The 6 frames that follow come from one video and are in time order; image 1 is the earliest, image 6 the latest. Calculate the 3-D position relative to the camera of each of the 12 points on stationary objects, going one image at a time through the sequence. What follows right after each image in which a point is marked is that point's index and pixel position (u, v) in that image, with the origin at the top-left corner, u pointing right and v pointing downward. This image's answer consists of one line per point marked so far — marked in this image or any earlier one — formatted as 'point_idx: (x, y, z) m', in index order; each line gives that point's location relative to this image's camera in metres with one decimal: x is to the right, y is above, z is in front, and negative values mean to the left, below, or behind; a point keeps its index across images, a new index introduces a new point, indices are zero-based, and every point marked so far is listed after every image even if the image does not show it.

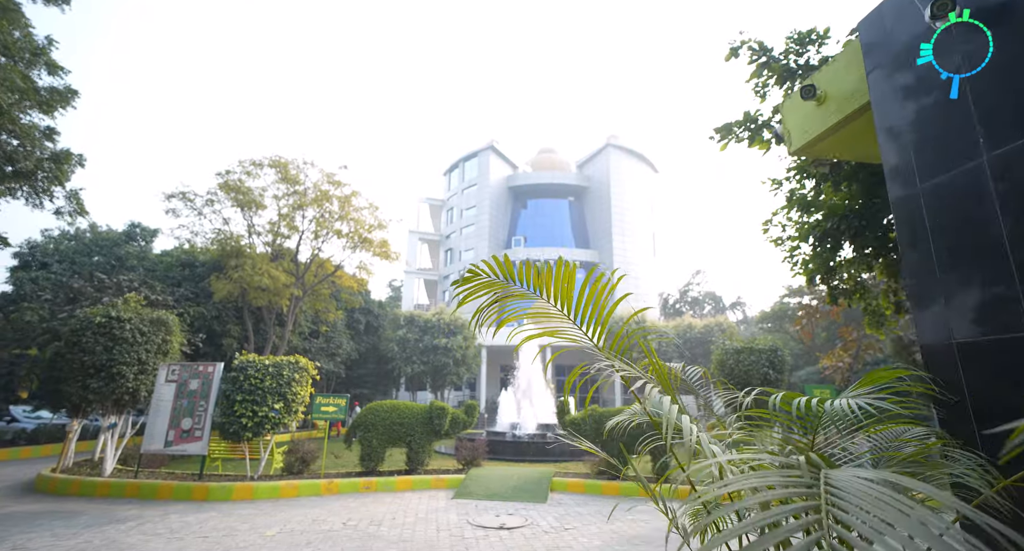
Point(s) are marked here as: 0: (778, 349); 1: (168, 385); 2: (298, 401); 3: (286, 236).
0: (+5.4, -1.4, +10.1) m
1: (-6.2, -2.0, +9.1) m
2: (-4.0, -2.3, +9.5) m
3: (-7.7, +1.4, +17.4) m
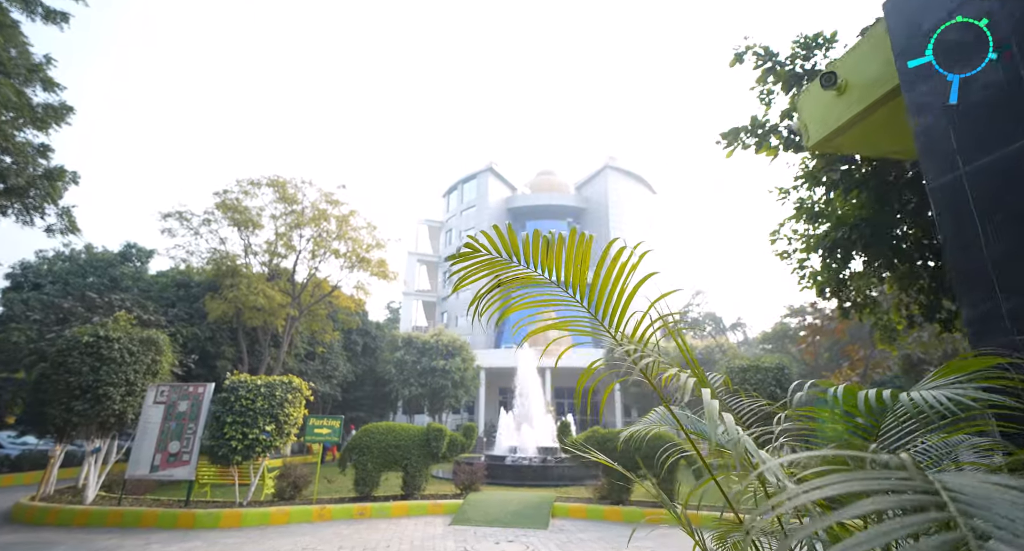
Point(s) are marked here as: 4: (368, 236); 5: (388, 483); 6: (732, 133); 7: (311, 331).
0: (+5.4, -1.7, +9.9) m
1: (-6.2, -2.3, +8.8) m
2: (-4.0, -2.7, +9.1) m
3: (-7.8, +0.7, +17.2) m
4: (-5.3, +1.5, +18.6) m
5: (-3.0, -5.0, +12.1) m
6: (+2.0, +1.3, +4.5) m
7: (-8.0, -2.2, +20.1) m
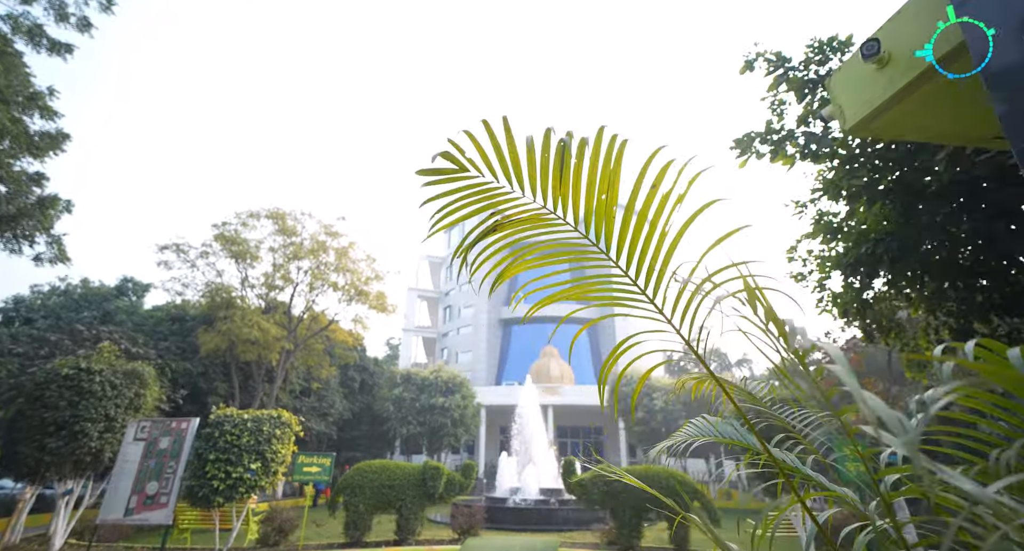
0: (+5.5, -2.2, +9.4) m
1: (-6.1, -2.7, +8.3) m
2: (-4.0, -3.1, +8.6) m
3: (-7.7, -0.4, +16.9) m
4: (-5.2, +0.3, +18.4) m
5: (-2.9, -5.7, +11.4) m
6: (+2.0, +1.1, +4.3) m
7: (-7.9, -3.5, +19.6) m
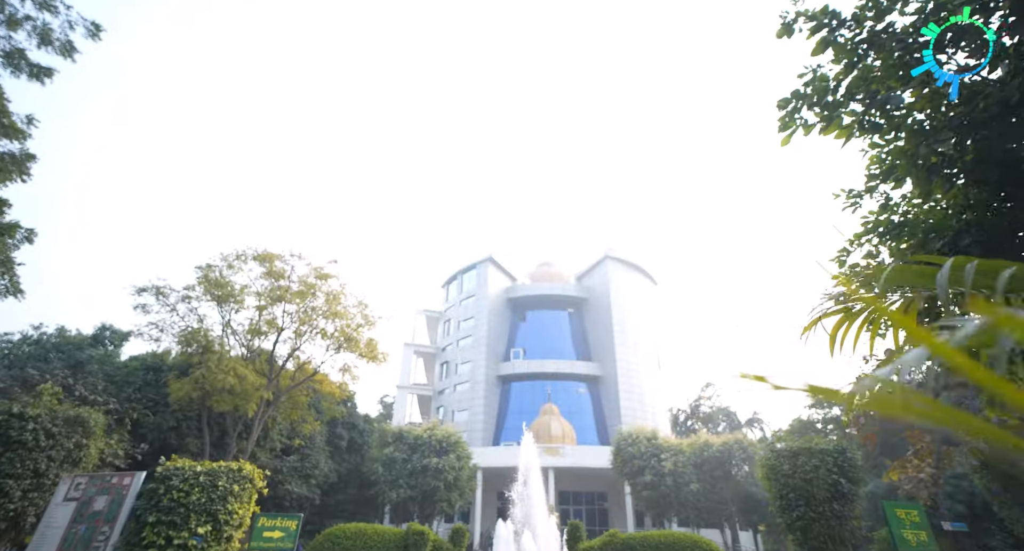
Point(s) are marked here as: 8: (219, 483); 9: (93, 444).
0: (+5.4, -2.8, +8.2) m
1: (-6.2, -3.1, +7.0) m
2: (-4.0, -3.6, +7.3) m
3: (-7.8, -1.8, +15.9) m
4: (-5.3, -1.3, +17.4) m
5: (-3.0, -6.4, +9.8) m
6: (+1.9, +1.2, +3.5) m
7: (-8.0, -5.2, +18.1) m
8: (-4.2, -3.0, +7.3) m
9: (-7.0, -2.8, +8.5) m
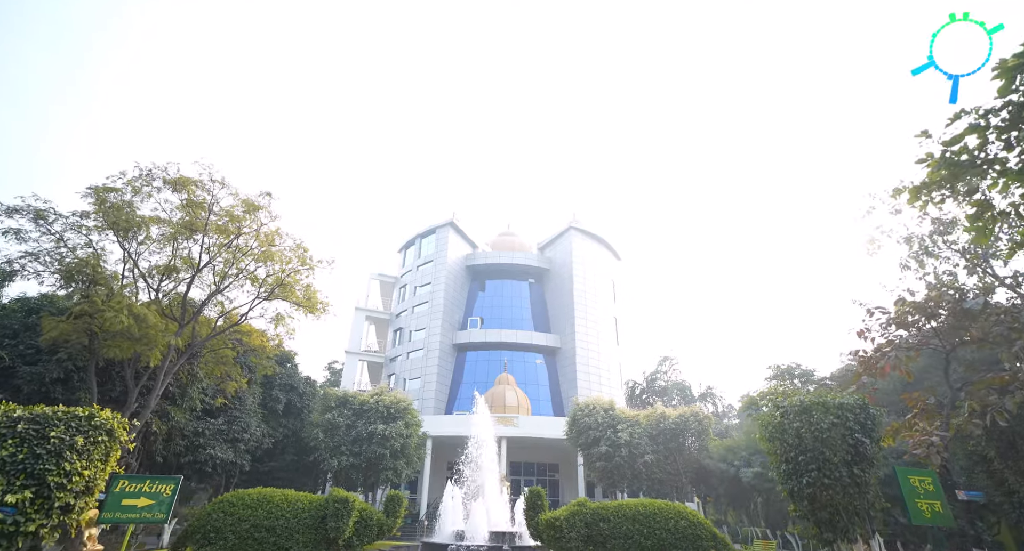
0: (+4.8, -1.8, +7.0) m
1: (-6.7, -1.7, +4.9) m
2: (-4.6, -2.2, +5.3) m
3: (-8.9, +0.1, +13.5) m
4: (-6.6, +0.5, +15.2) m
5: (-3.9, -5.0, +8.0) m
6: (+1.8, +2.1, +1.8) m
7: (-9.5, -3.1, +15.9) m
8: (-4.8, -1.6, +5.3) m
9: (-7.6, -1.3, +6.3) m
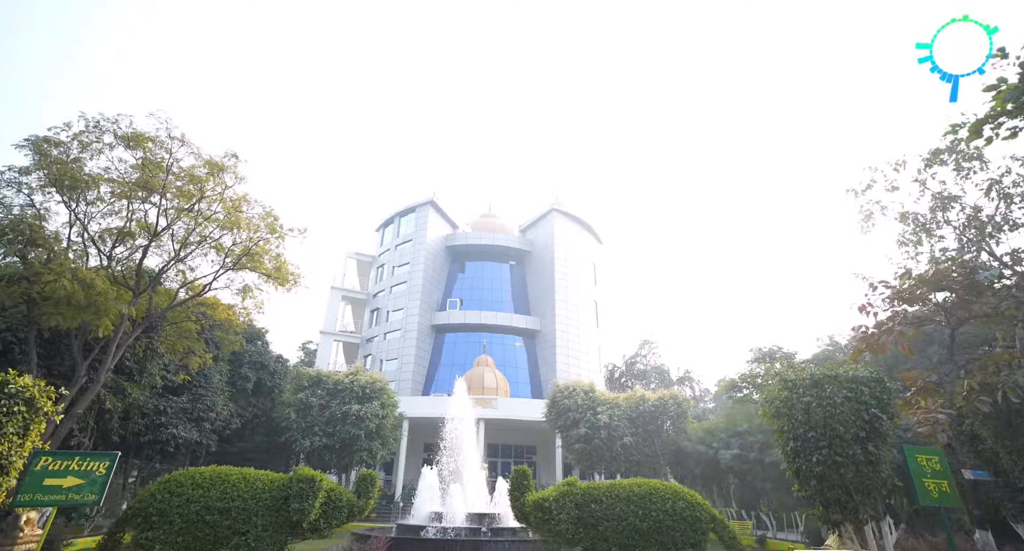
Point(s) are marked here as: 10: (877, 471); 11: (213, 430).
0: (+4.6, -1.3, +6.5) m
1: (-6.8, -1.2, +4.0) m
2: (-4.7, -1.7, +4.5) m
3: (-9.3, +0.9, +12.4) m
4: (-7.0, +1.4, +14.2) m
5: (-4.2, -4.4, +7.3) m
6: (+1.9, +2.4, +1.2) m
7: (-10.0, -2.2, +14.9) m
8: (-4.9, -1.1, +4.5) m
9: (-7.8, -0.7, +5.3) m
10: (+4.3, -2.4, +6.1) m
11: (-11.2, -5.7, +18.9) m
